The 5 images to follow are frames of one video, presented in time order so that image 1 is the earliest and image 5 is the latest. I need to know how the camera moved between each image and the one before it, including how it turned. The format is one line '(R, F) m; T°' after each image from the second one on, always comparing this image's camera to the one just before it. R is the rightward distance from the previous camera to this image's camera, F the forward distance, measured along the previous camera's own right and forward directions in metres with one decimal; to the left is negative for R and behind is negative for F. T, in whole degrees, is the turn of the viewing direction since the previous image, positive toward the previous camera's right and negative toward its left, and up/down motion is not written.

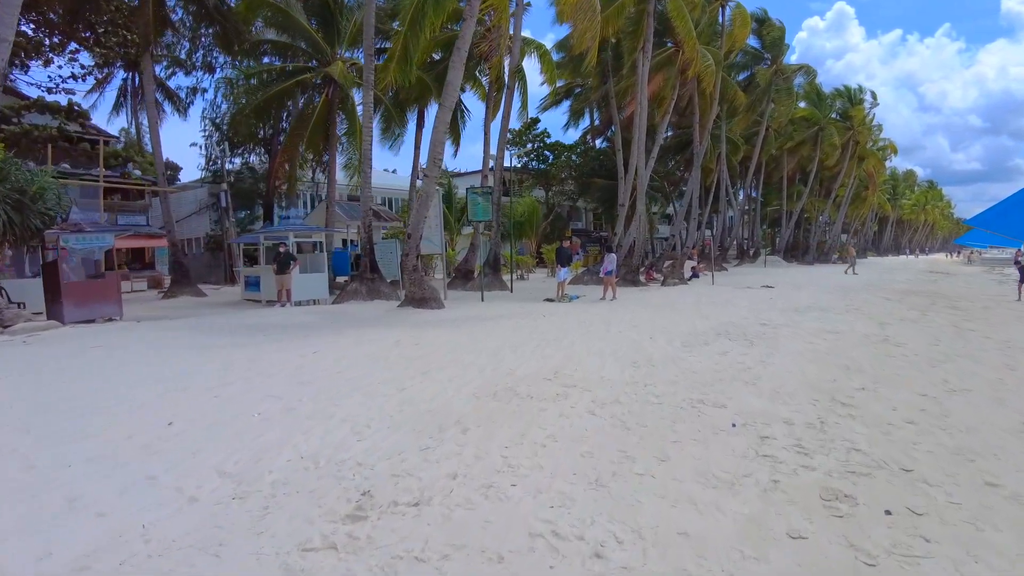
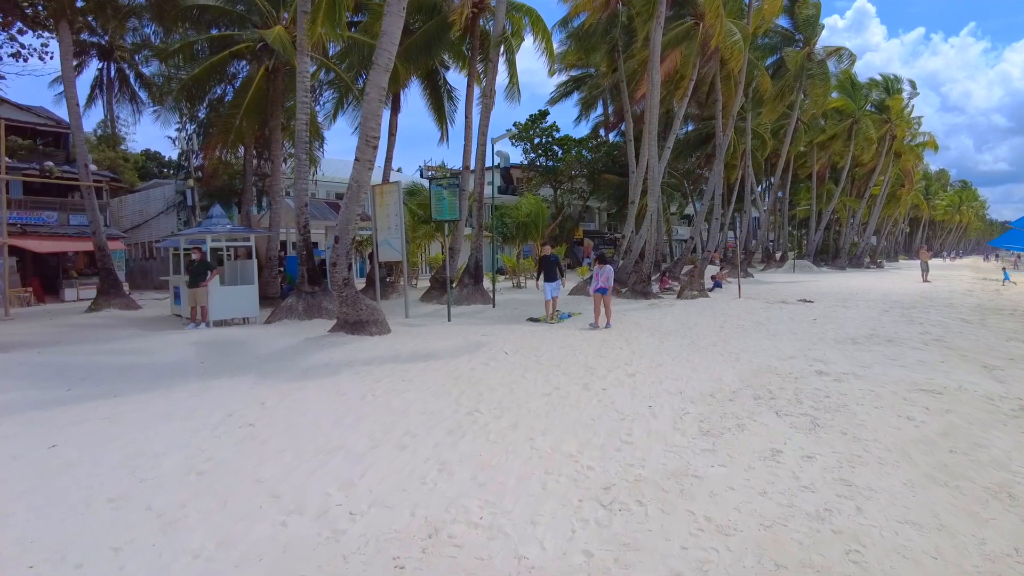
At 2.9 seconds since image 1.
(+0.8, +3.0) m; -2°
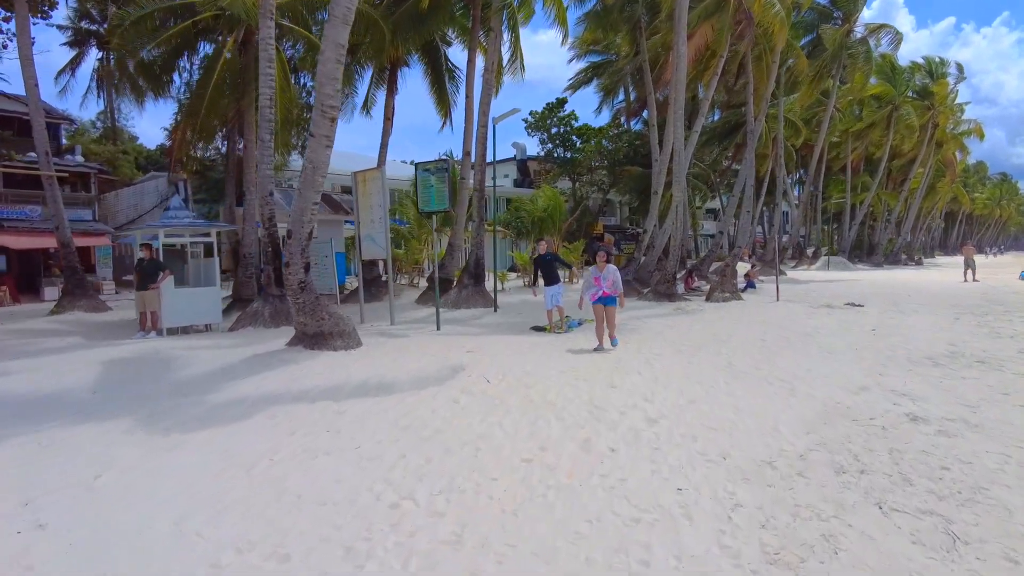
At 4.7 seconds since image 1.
(+0.3, +1.8) m; -2°
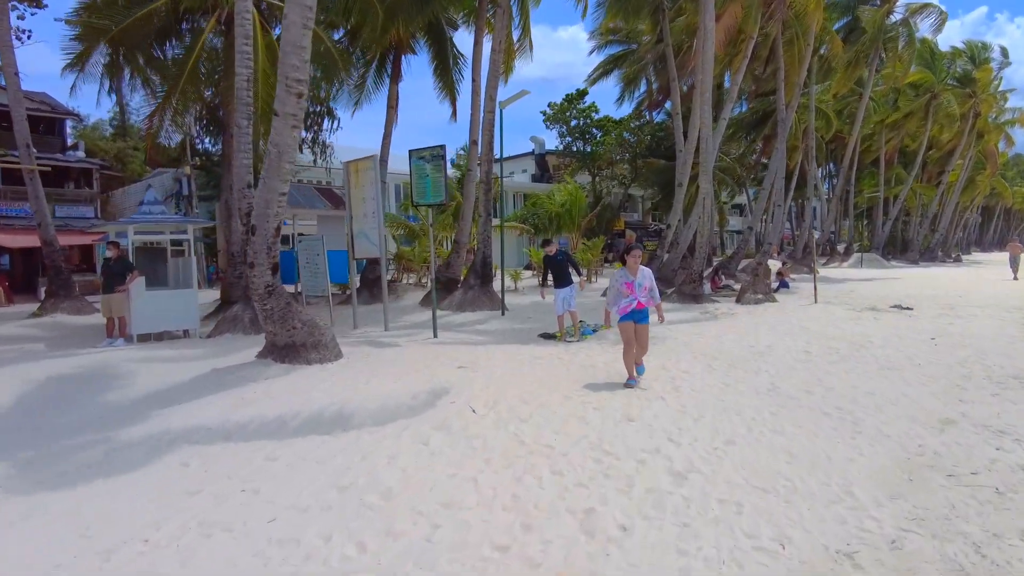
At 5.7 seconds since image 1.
(+0.2, +1.1) m; -2°
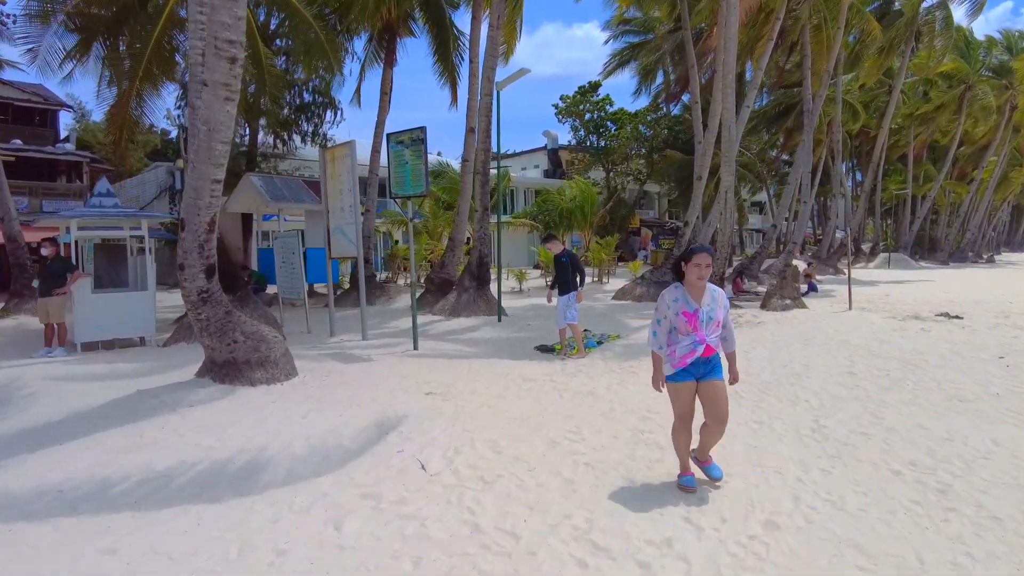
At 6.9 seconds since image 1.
(+0.3, +1.2) m; -1°
